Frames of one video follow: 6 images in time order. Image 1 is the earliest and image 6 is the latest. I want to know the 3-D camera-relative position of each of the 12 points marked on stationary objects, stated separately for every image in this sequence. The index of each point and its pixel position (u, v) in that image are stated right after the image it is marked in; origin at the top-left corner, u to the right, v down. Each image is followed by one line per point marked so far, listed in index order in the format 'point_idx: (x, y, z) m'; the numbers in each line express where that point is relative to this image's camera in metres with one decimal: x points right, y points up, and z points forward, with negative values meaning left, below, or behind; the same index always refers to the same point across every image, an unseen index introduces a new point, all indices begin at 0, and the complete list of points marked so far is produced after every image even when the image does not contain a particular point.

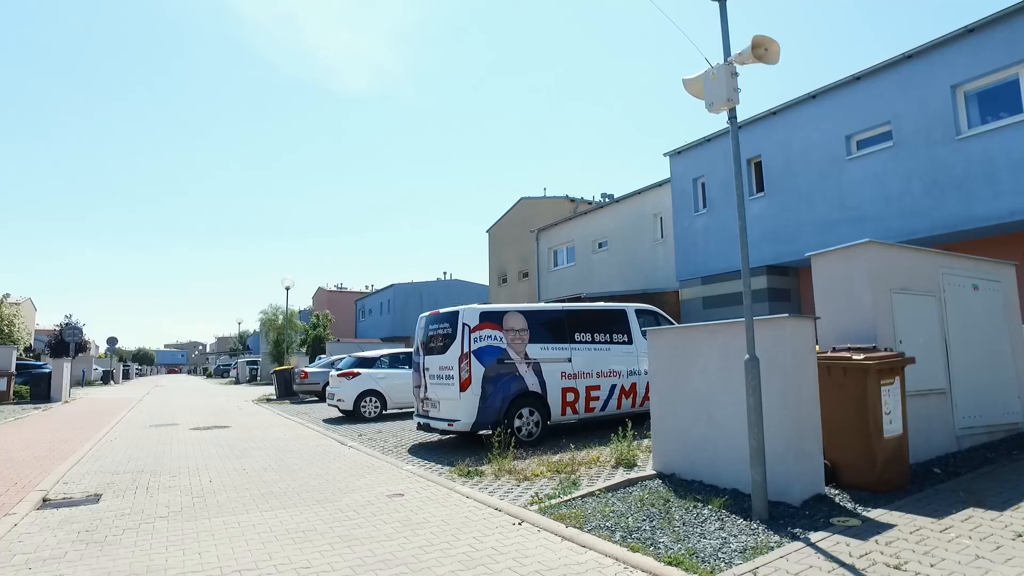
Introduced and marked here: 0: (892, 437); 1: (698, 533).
0: (+3.0, -1.2, +5.5) m
1: (+1.2, -1.7, +4.8) m
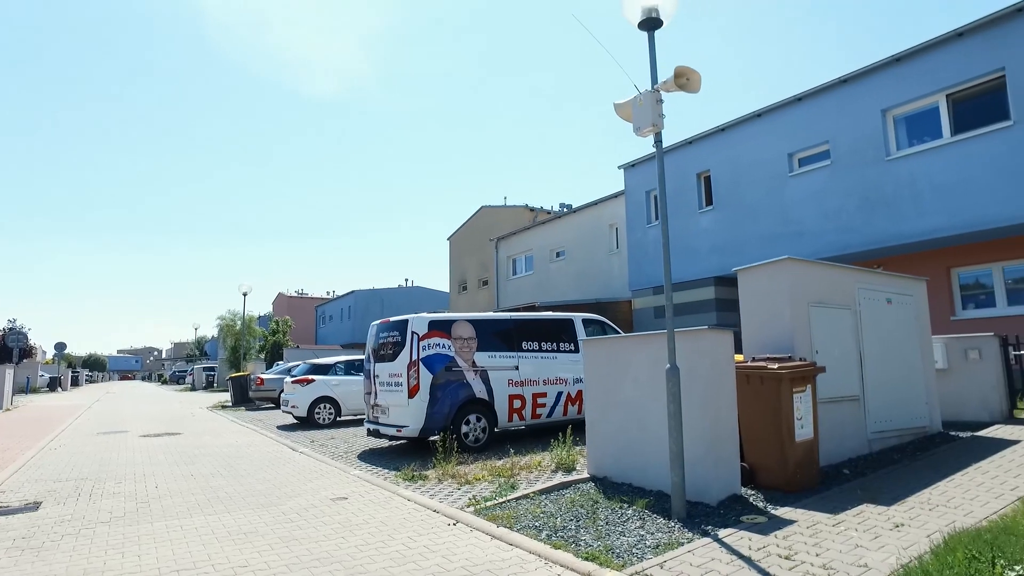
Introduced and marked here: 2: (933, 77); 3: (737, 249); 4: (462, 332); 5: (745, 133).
0: (+2.4, -1.3, +6.0) m
1: (+0.8, -1.7, +5.1) m
2: (+7.6, +3.8, +12.8) m
3: (+5.2, +0.9, +16.3) m
4: (-0.7, -0.6, +10.1) m
5: (+5.4, +3.6, +16.4) m
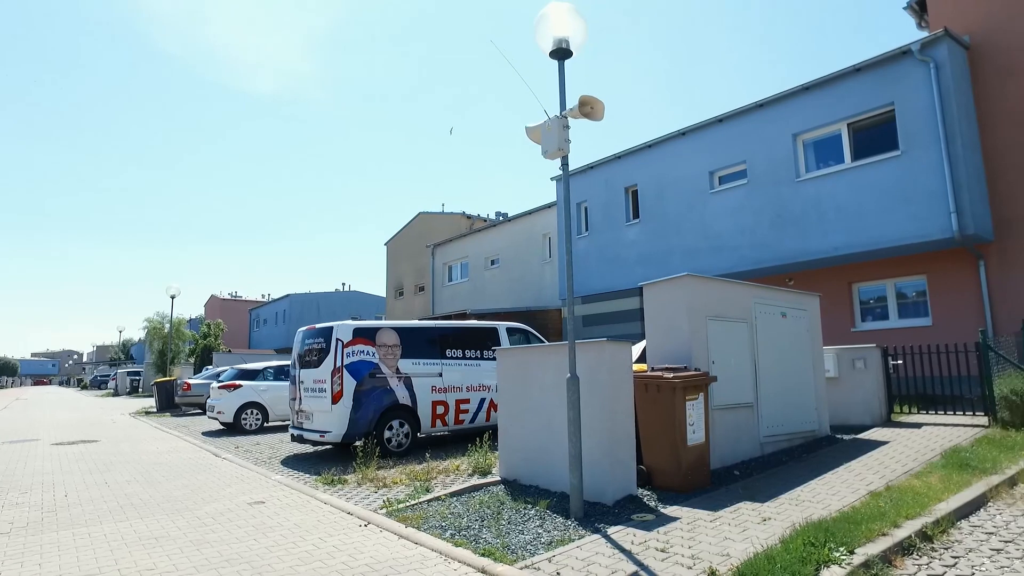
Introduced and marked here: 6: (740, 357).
0: (+1.6, -1.4, +6.4) m
1: (0.0, -1.9, +5.5) m
2: (+6.3, +3.5, +13.7) m
3: (+3.6, +0.6, +17.0) m
4: (-1.8, -0.7, +10.4) m
5: (+3.8, +3.3, +17.1) m
6: (+2.5, -0.7, +7.6) m
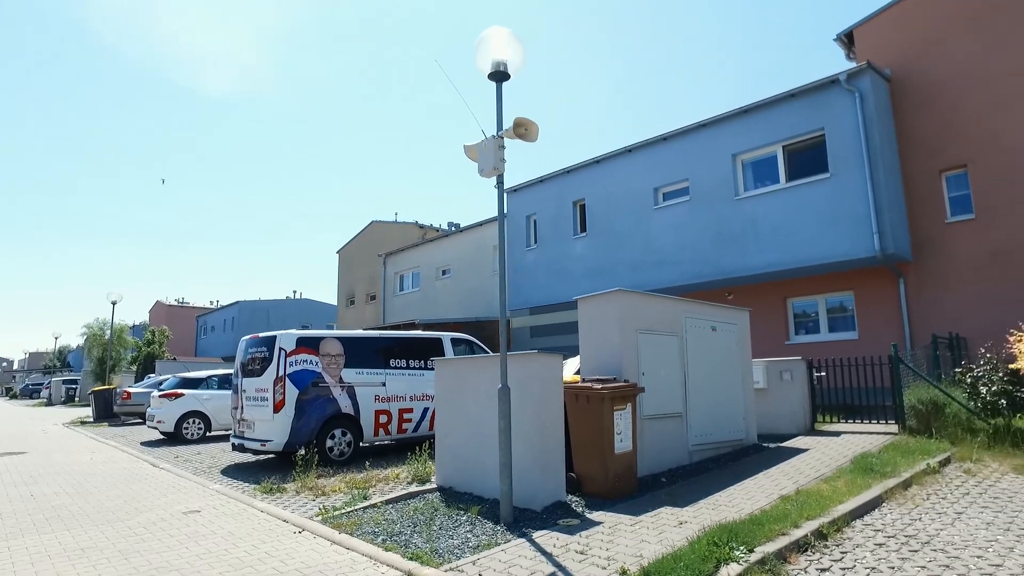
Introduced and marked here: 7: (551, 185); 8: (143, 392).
0: (+1.0, -1.6, +6.7) m
1: (-0.5, -2.0, +5.6) m
2: (+5.2, +3.2, +14.4) m
3: (+2.3, +0.3, +17.4) m
4: (-2.7, -0.9, +10.4) m
5: (+2.6, +3.0, +17.6) m
6: (+1.8, -0.9, +8.0) m
7: (+1.0, +2.8, +19.3) m
8: (-9.8, -2.8, +18.8) m
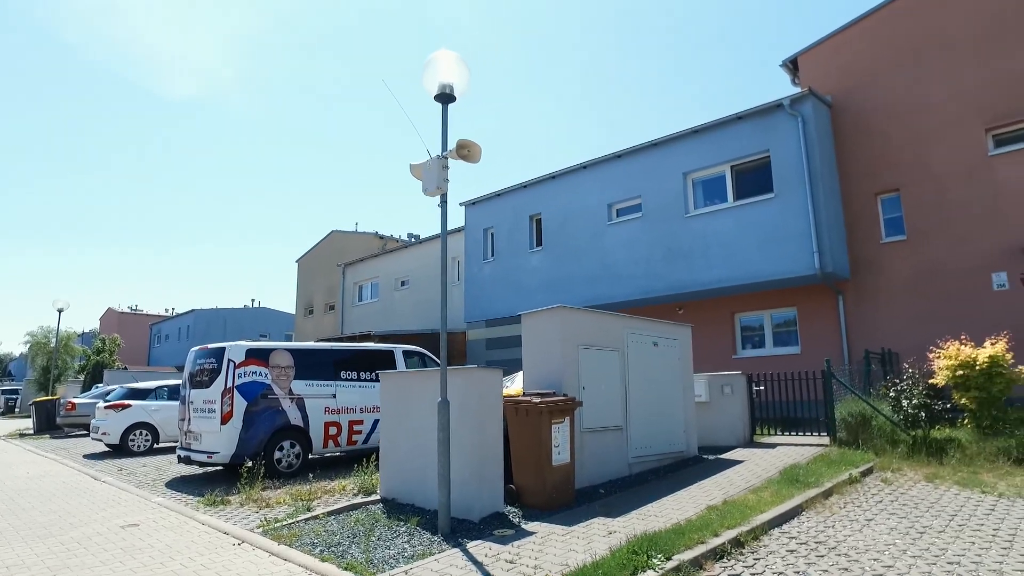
0: (+0.5, -1.7, +6.9) m
1: (-1.0, -2.1, +5.8) m
2: (+4.3, +2.9, +14.9) m
3: (+1.2, 0.0, +17.7) m
4: (-3.4, -1.1, +10.5) m
5: (+1.5, +2.7, +17.9) m
6: (+1.1, -1.1, +8.2) m
7: (-0.1, +2.4, +19.6) m
8: (-11.0, -3.0, +18.4) m
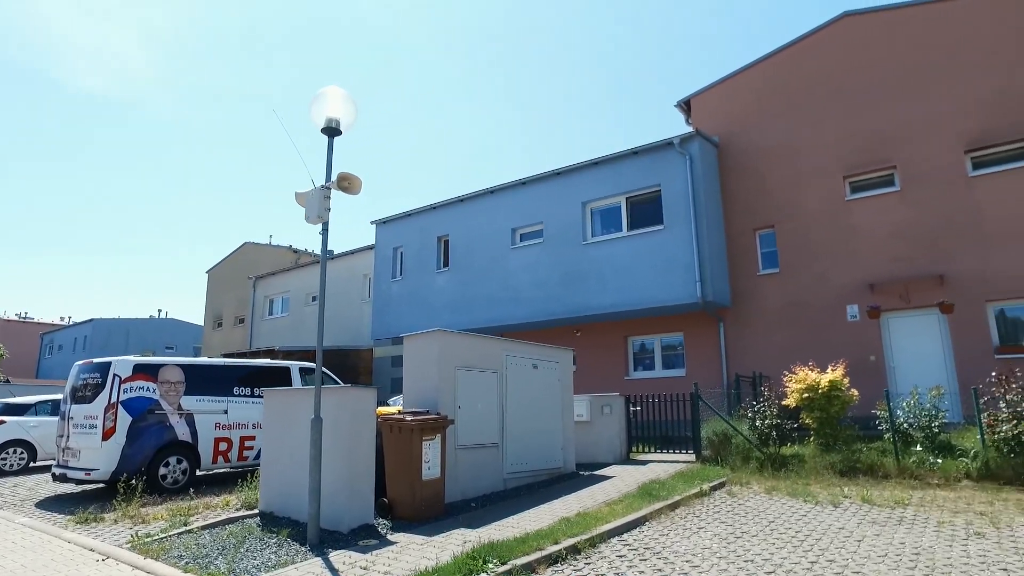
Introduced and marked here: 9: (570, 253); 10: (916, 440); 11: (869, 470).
0: (-0.8, -2.0, +7.4) m
1: (-2.2, -2.3, +6.1) m
2: (+2.3, +2.3, +15.8) m
3: (-1.2, -0.5, +18.2) m
4: (-5.1, -1.3, +10.5) m
5: (-0.9, +2.1, +18.5) m
6: (-0.3, -1.4, +8.8) m
7: (-2.7, +1.9, +20.0) m
8: (-13.5, -3.2, +17.6) m
9: (+1.3, +0.8, +16.3) m
10: (+5.1, -1.9, +9.1) m
11: (+4.4, -2.3, +8.9) m
